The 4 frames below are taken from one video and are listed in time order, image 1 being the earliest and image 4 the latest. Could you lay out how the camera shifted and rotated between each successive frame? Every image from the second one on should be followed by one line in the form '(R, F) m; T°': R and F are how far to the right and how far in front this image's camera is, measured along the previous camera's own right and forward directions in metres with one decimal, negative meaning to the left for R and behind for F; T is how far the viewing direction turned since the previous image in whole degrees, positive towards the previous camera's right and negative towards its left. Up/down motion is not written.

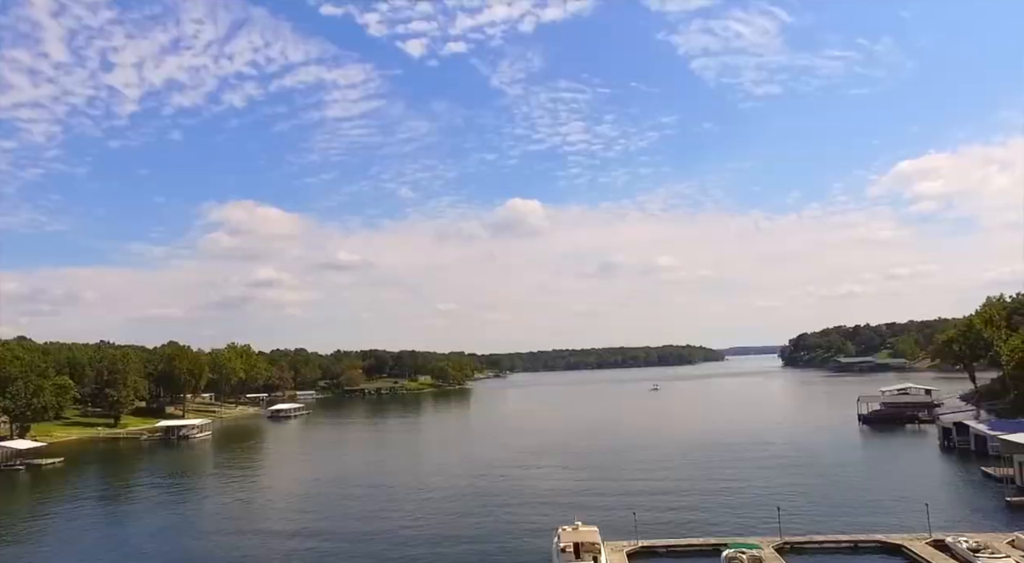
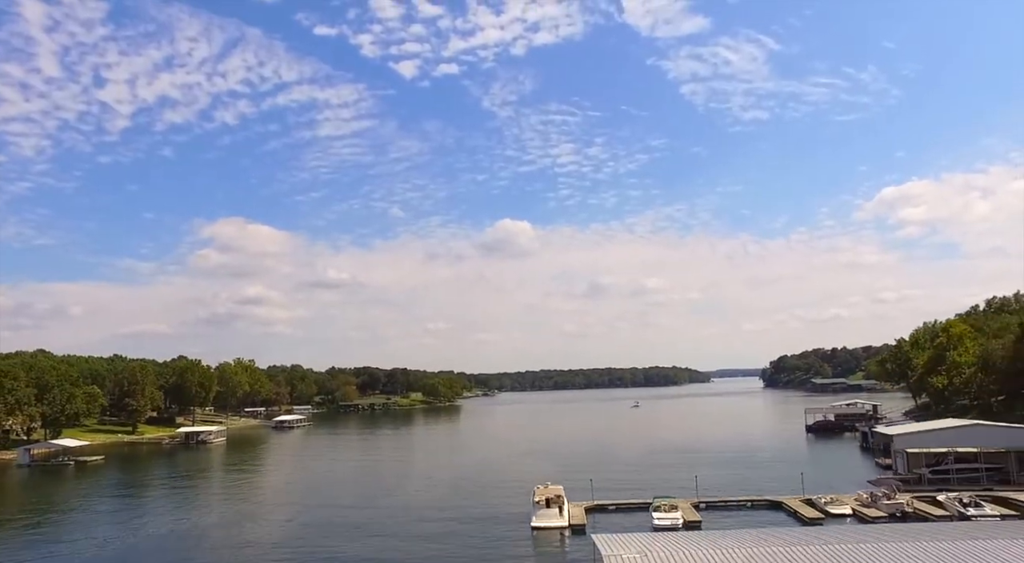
(0.0, -10.6) m; +1°
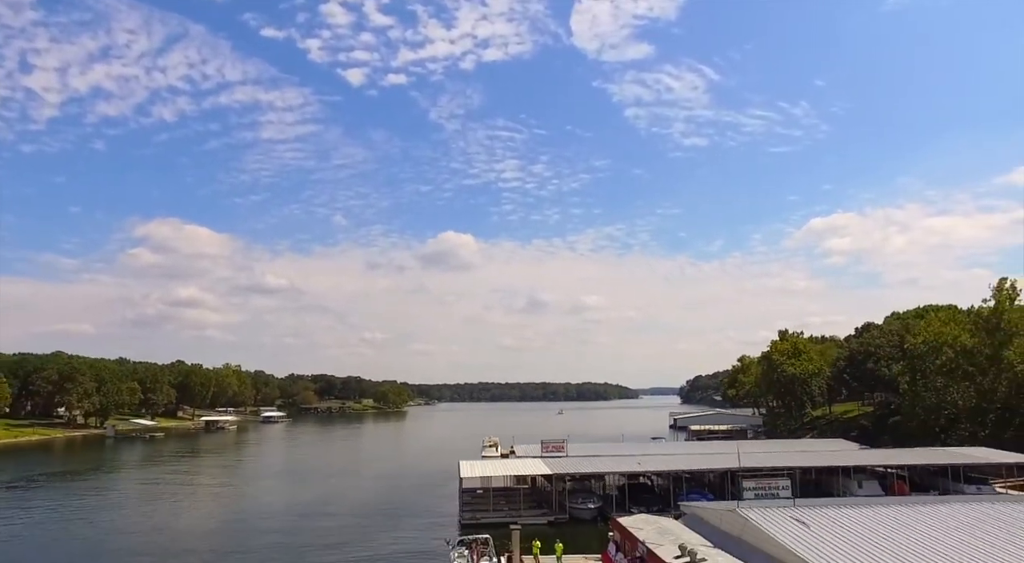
(-2.6, -34.4) m; +5°
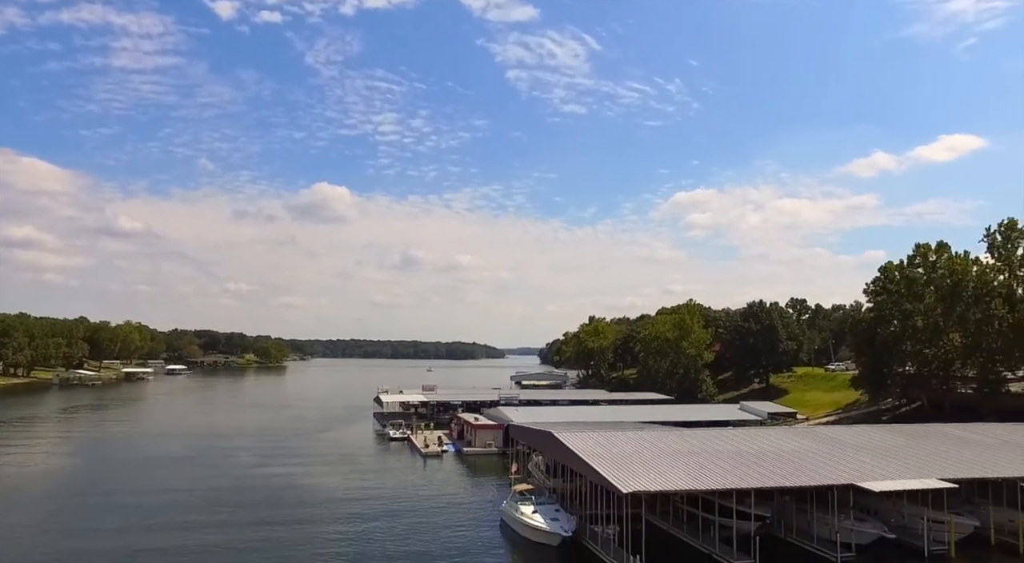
(-2.6, -32.3) m; +10°
